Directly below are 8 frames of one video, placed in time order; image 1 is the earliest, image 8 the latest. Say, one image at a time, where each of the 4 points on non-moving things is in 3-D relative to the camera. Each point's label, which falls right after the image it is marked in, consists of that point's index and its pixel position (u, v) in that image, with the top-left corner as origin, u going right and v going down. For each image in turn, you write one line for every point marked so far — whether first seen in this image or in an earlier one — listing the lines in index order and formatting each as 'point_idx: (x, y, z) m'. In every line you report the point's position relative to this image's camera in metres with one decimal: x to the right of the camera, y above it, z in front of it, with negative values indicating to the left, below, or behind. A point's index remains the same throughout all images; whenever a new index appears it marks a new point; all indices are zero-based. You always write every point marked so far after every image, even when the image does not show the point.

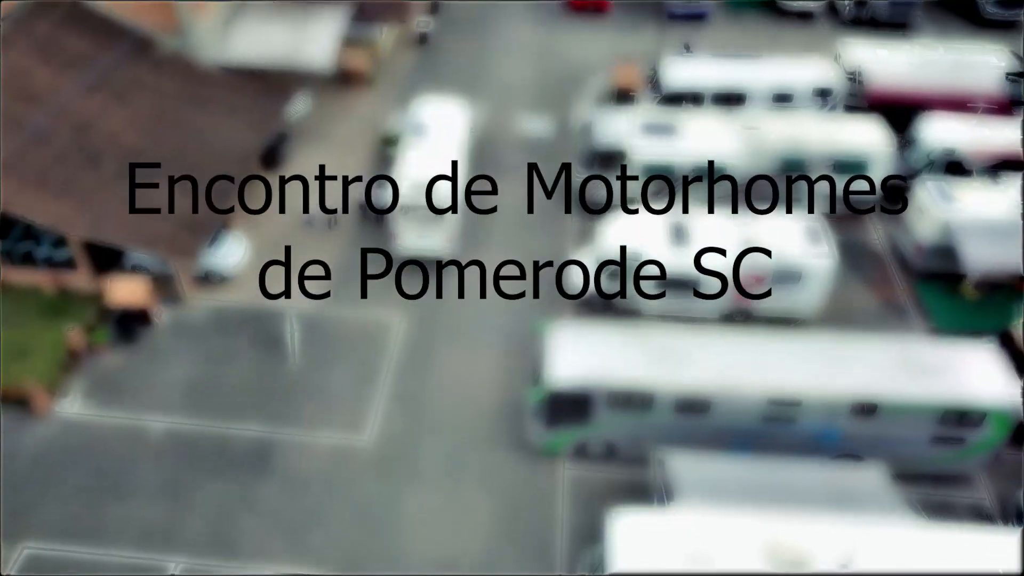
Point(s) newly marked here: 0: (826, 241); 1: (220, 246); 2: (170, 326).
0: (+7.0, +1.0, +18.0) m
1: (-7.0, +1.0, +19.3) m
2: (-7.6, -0.9, +18.1) m
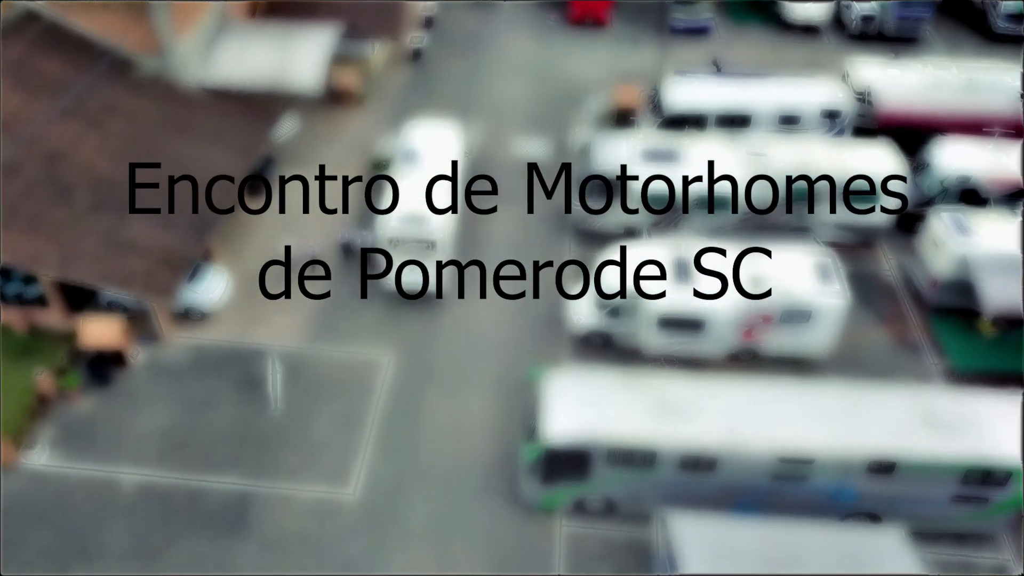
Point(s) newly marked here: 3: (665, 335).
0: (+6.8, +0.2, +17.1) m
1: (-7.1, +0.1, +18.4) m
2: (-7.7, -1.7, +17.2) m
3: (+3.2, -1.0, +17.1) m
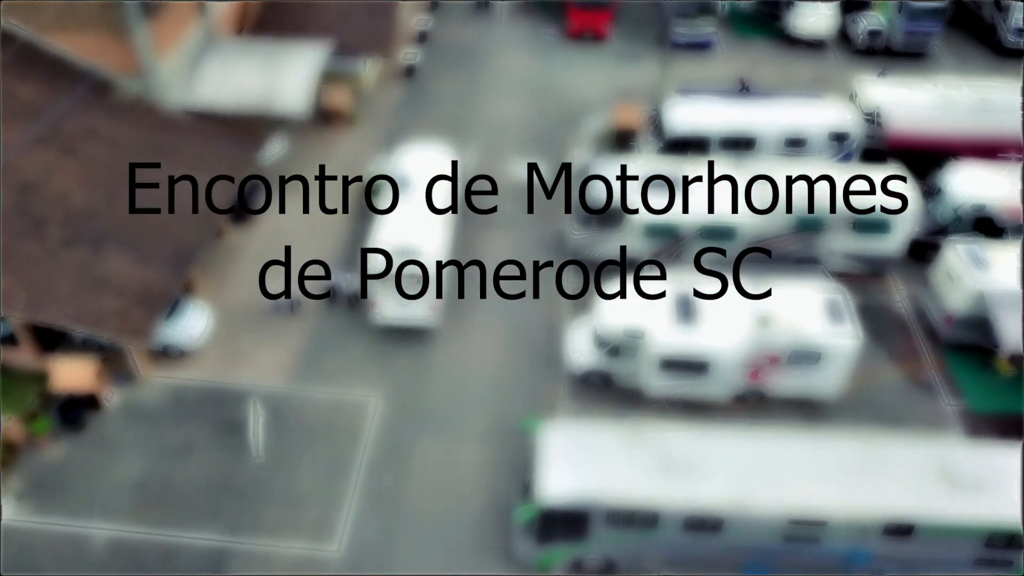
0: (+6.7, -0.6, +16.2) m
1: (-7.2, -0.7, +17.6) m
2: (-7.8, -2.5, +16.4) m
3: (+3.1, -1.8, +16.2) m
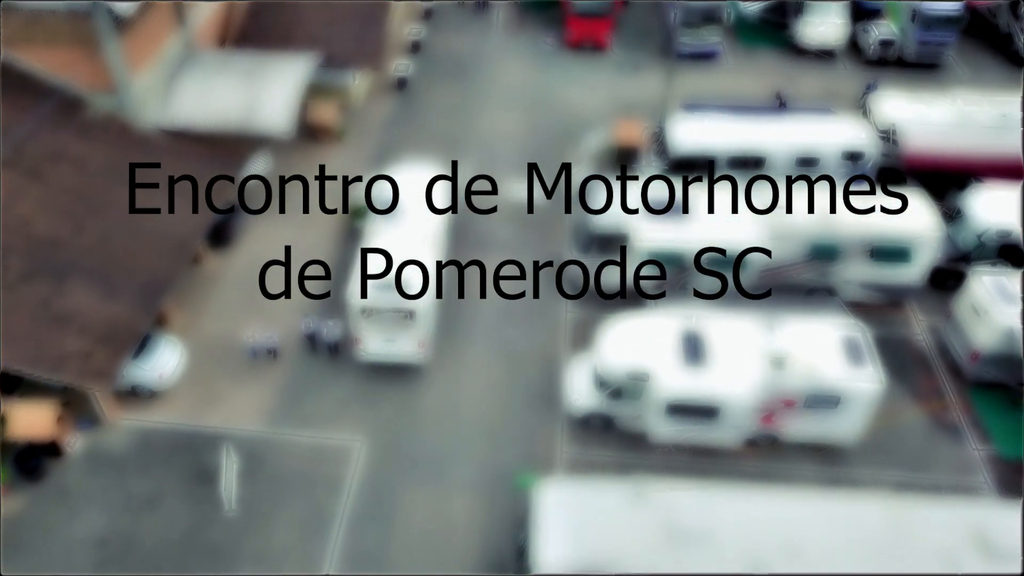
0: (+6.6, -1.3, +15.1) m
1: (-7.3, -1.4, +16.4) m
2: (-8.0, -3.2, +15.2) m
3: (+3.0, -2.5, +15.0) m
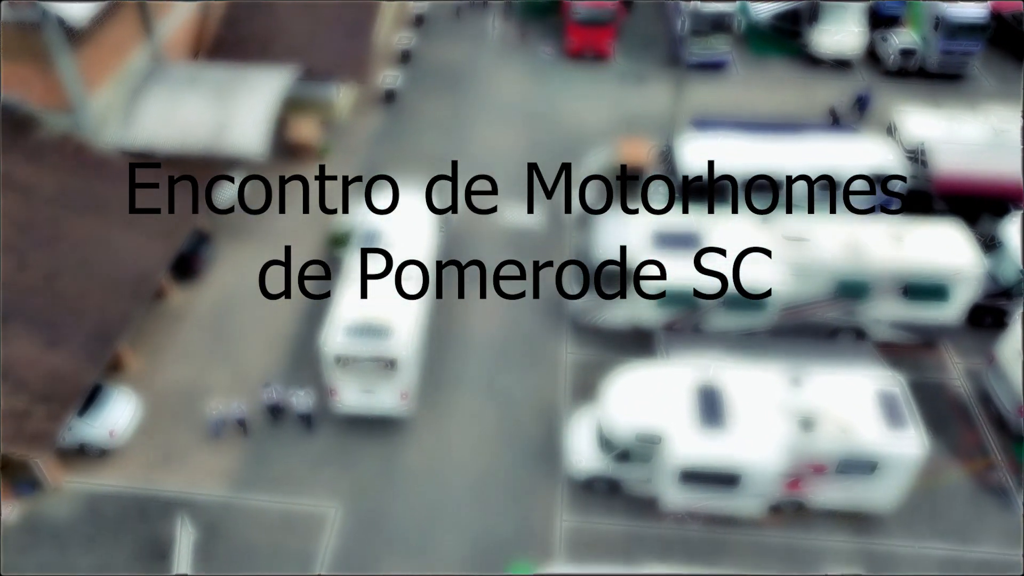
0: (+6.5, -2.1, +13.3) m
1: (-7.4, -2.2, +14.6) m
2: (-8.1, -4.0, +13.4) m
3: (+2.9, -3.3, +13.3) m
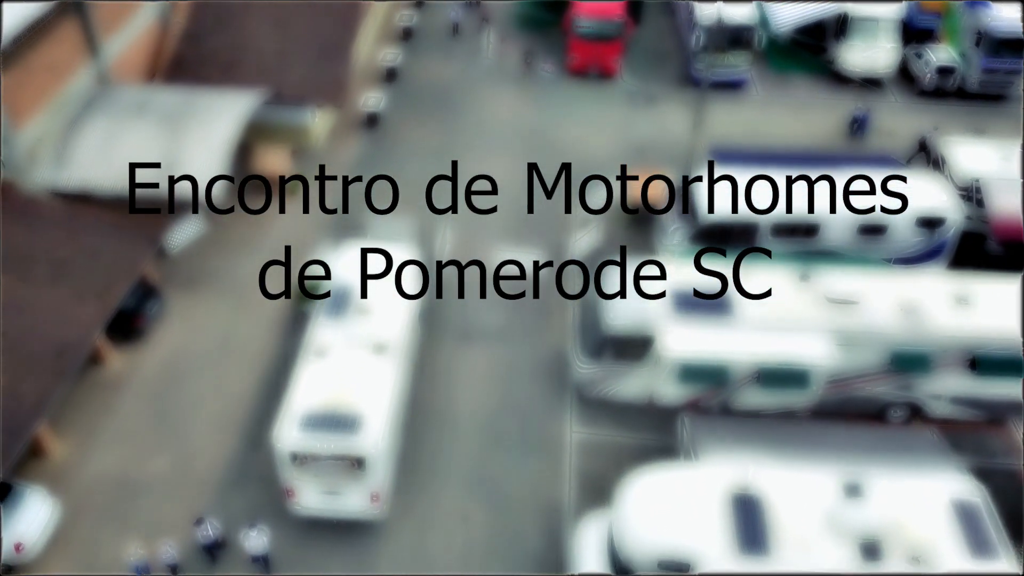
0: (+6.4, -3.3, +10.8) m
1: (-7.5, -3.4, +12.1) m
2: (-8.2, -5.2, +10.9) m
3: (+2.8, -4.5, +10.7) m
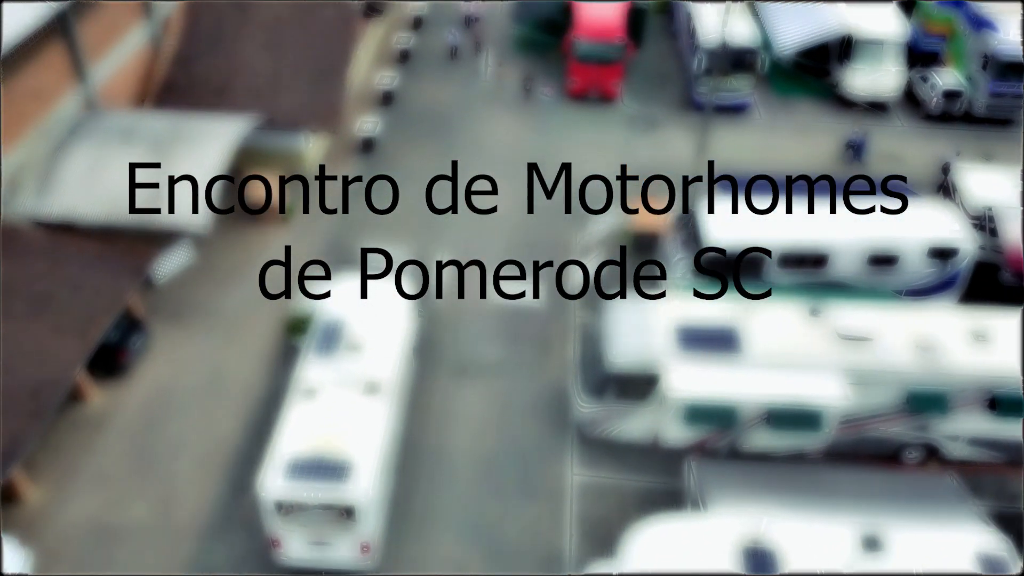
0: (+6.4, -3.9, +10.1) m
1: (-7.5, -3.9, +11.4) m
2: (-8.2, -5.7, +10.2) m
3: (+2.8, -5.0, +10.1) m
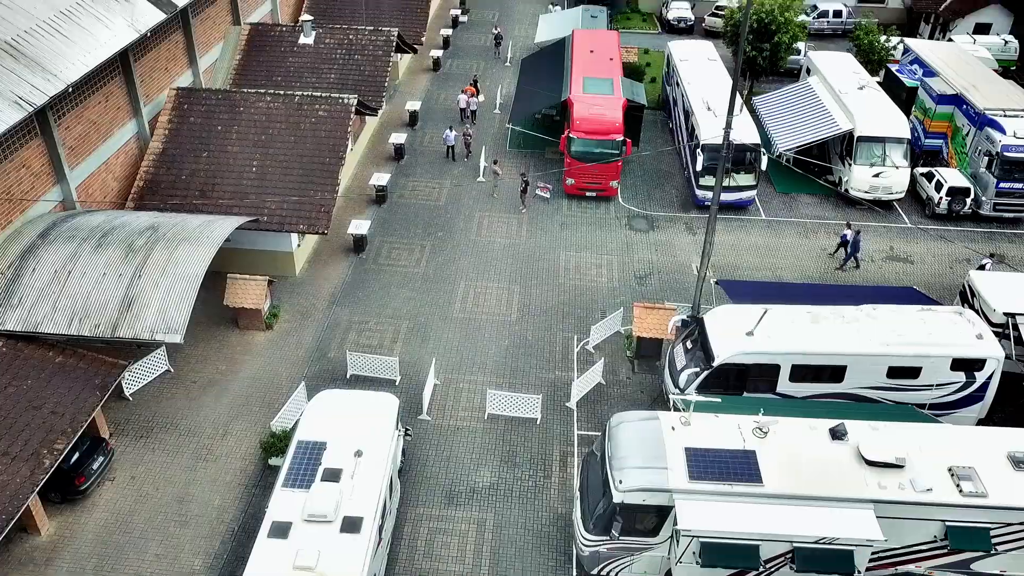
0: (+6.3, -5.3, +8.7) m
1: (-7.6, -5.5, +9.9) m
2: (-8.2, -7.1, +8.5) m
3: (+2.7, -6.5, +8.5) m
